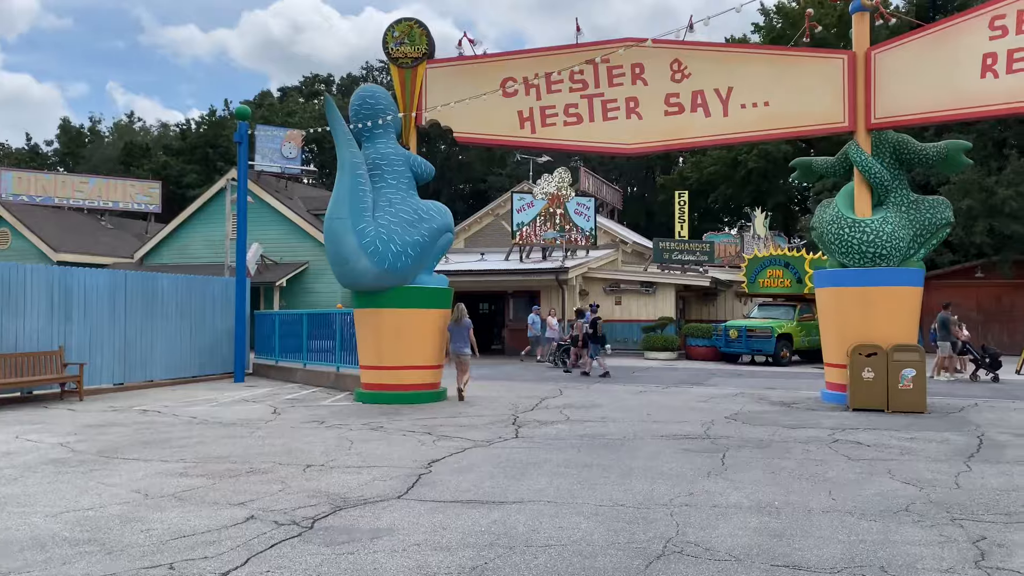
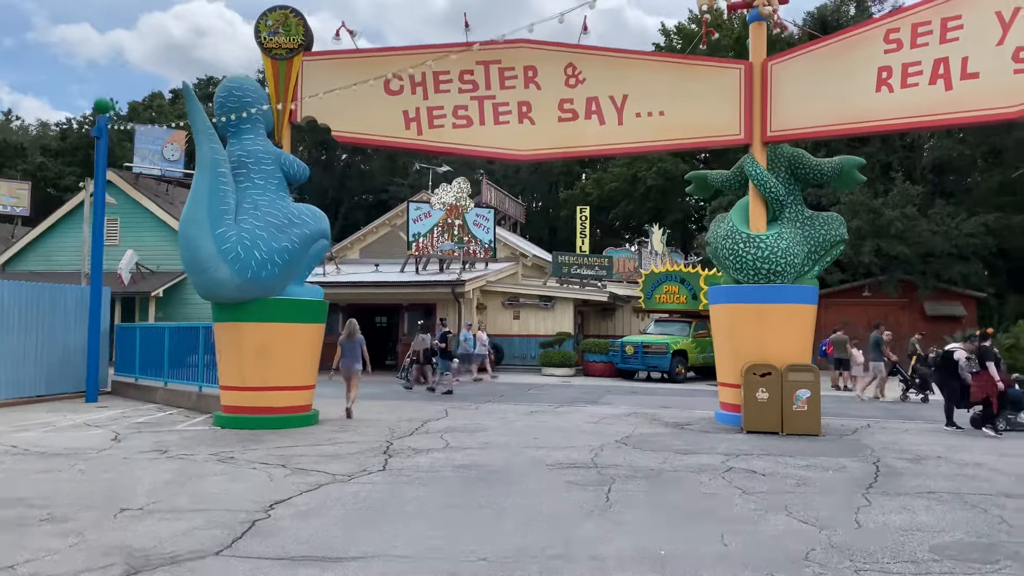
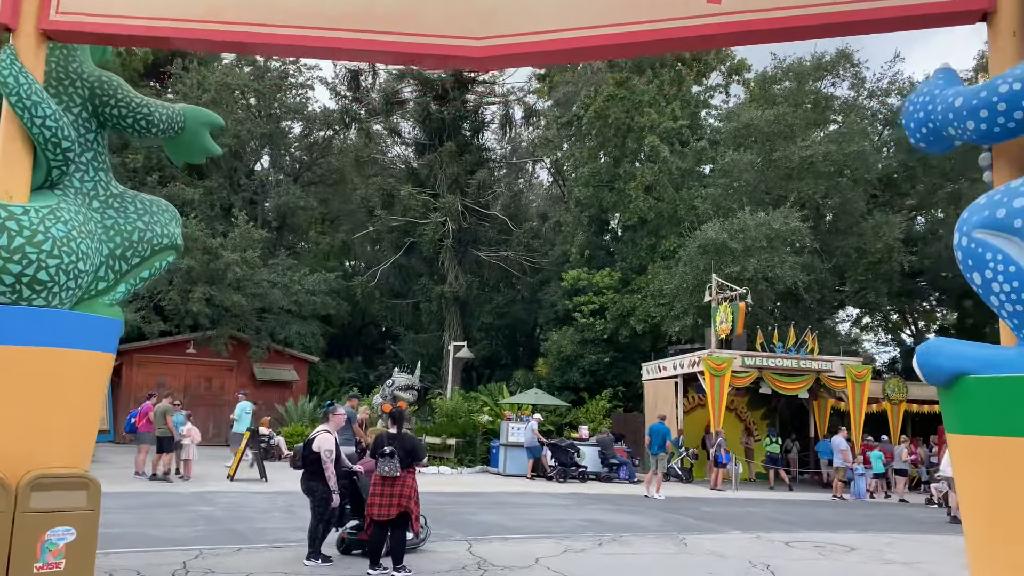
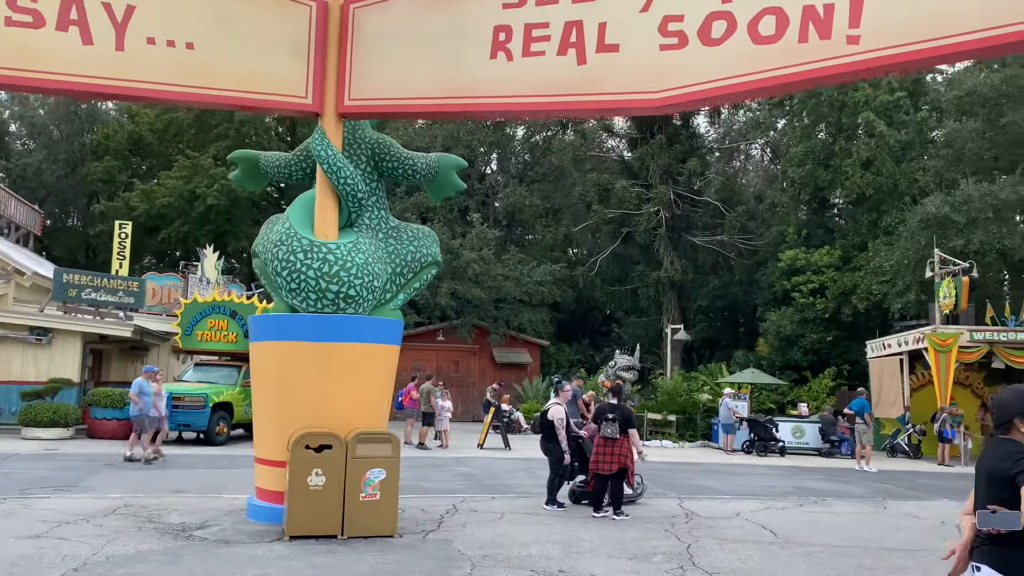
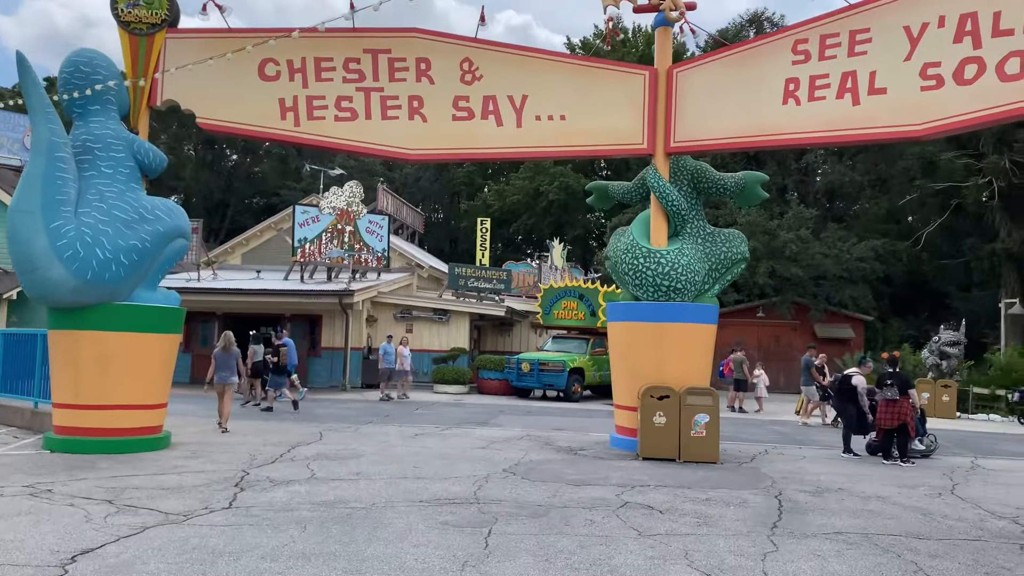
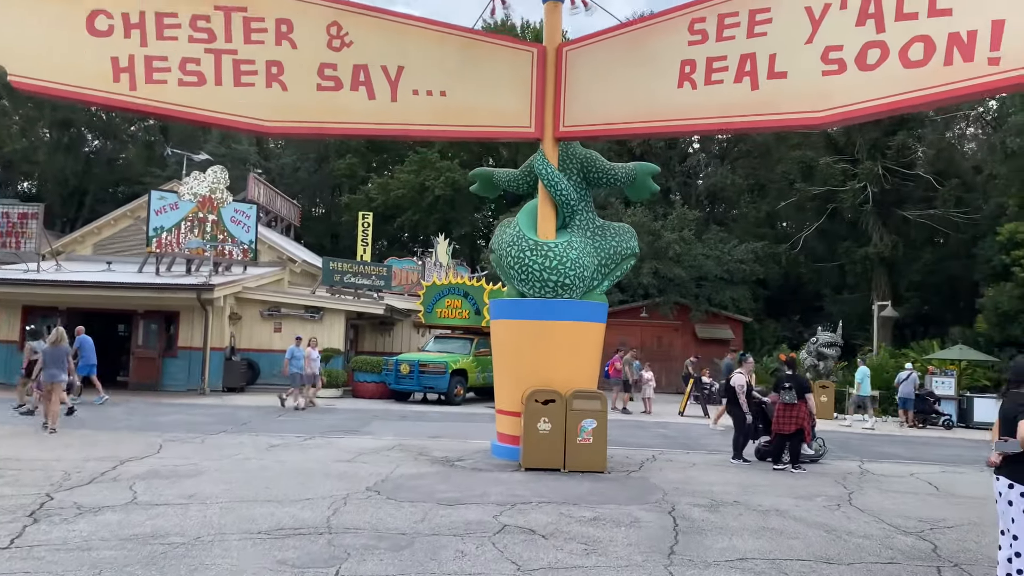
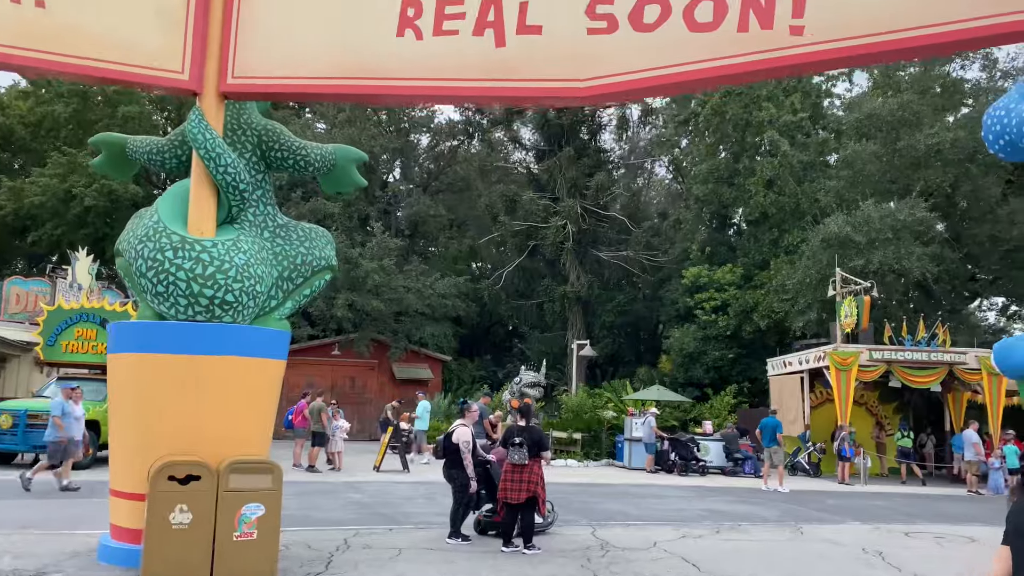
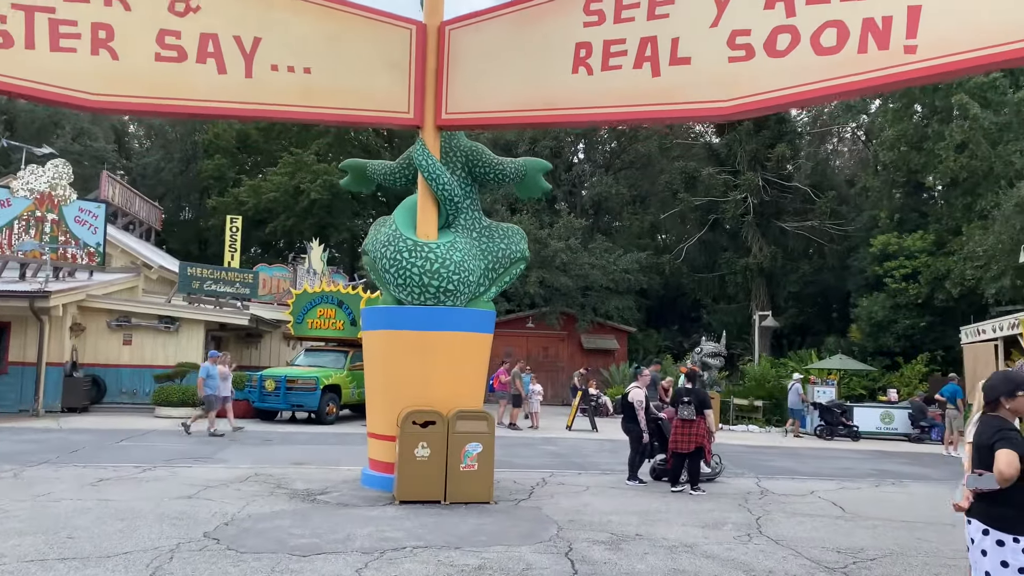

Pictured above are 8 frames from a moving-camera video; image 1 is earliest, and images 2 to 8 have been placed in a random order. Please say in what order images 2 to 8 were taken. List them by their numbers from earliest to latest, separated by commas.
2, 5, 6, 8, 4, 7, 3
